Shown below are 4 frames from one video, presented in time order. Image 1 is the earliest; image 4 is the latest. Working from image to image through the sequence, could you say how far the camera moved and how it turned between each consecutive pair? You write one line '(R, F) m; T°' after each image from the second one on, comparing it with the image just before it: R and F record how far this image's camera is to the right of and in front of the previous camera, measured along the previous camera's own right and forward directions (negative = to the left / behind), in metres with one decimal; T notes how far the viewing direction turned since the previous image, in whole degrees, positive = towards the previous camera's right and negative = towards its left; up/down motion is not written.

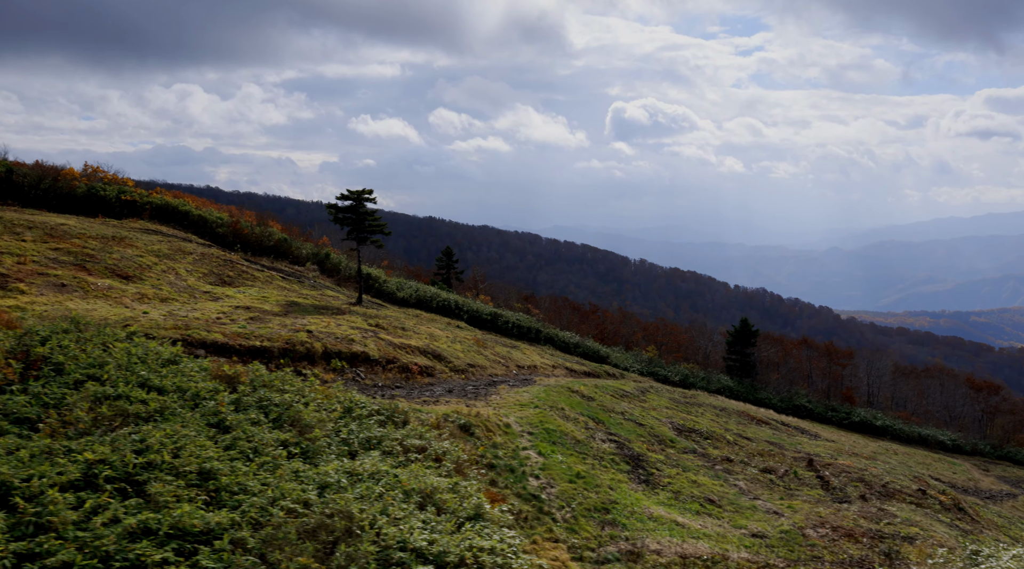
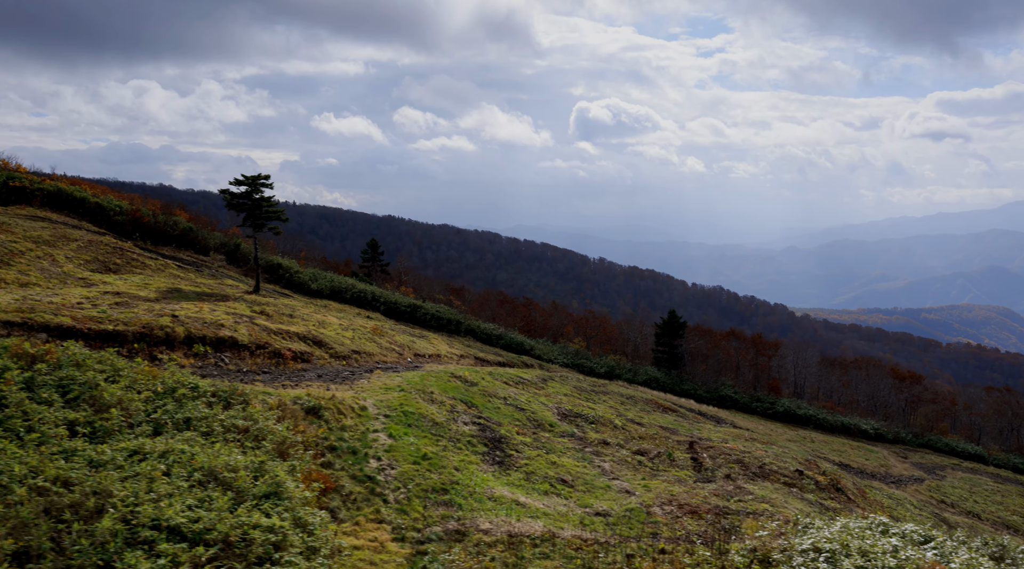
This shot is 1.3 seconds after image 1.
(+2.4, +0.4) m; +3°
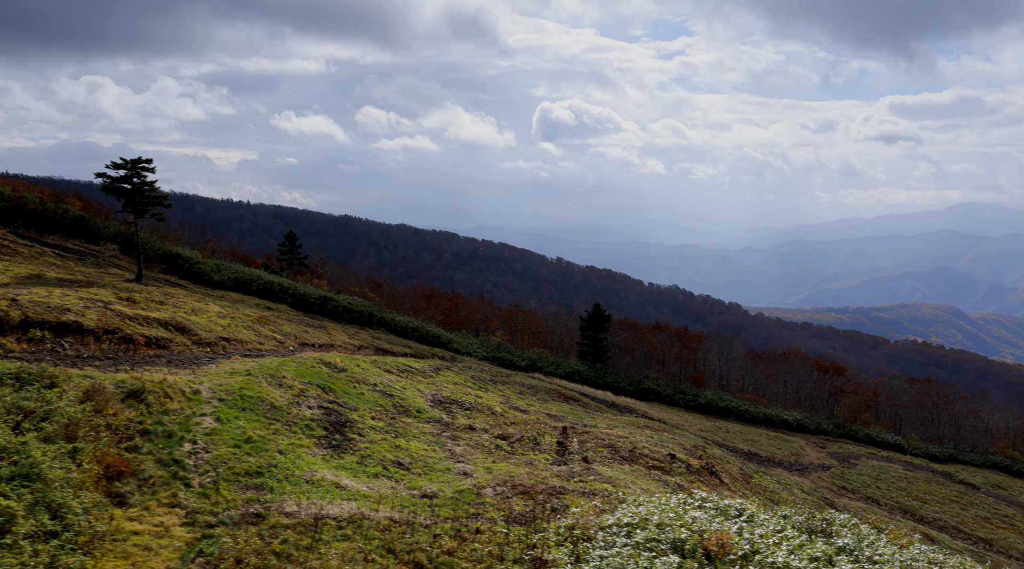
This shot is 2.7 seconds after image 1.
(+2.6, +0.5) m; +4°
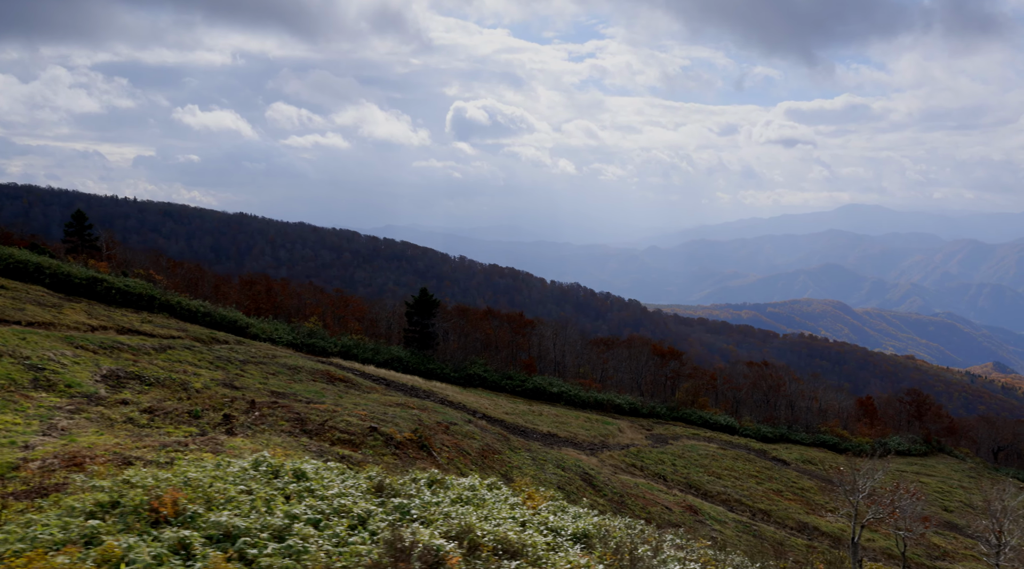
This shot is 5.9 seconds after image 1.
(+6.0, +1.9) m; +8°
